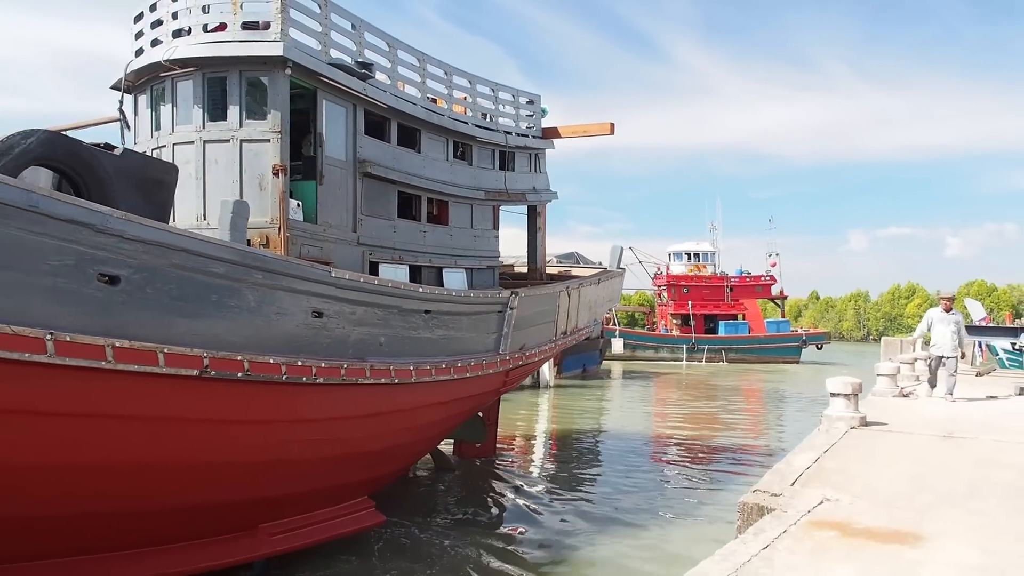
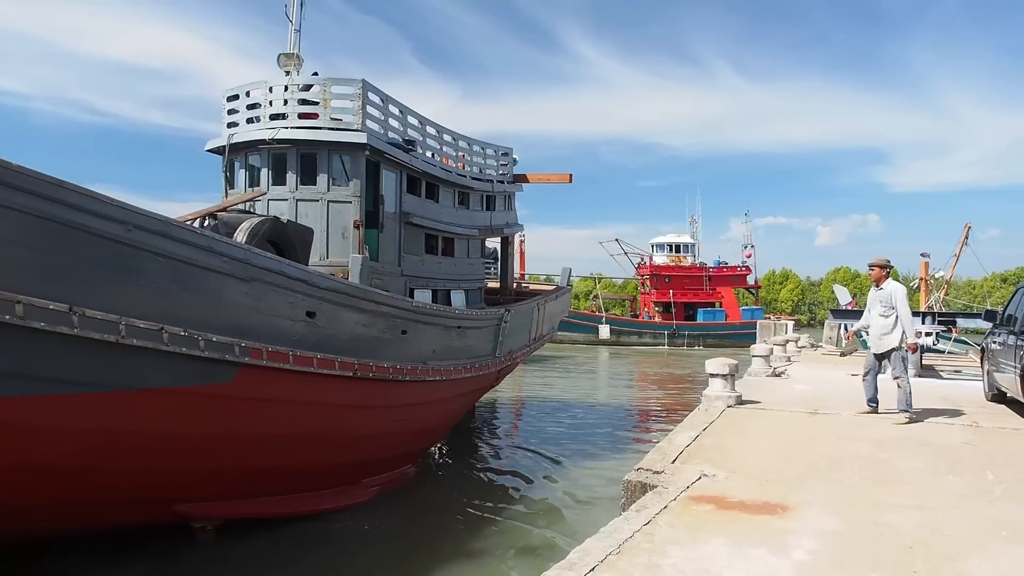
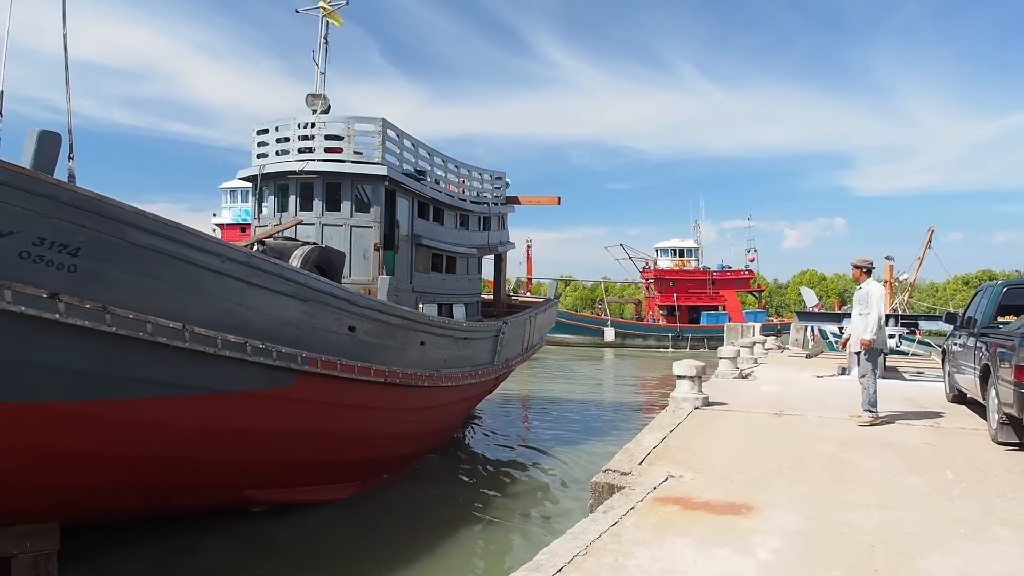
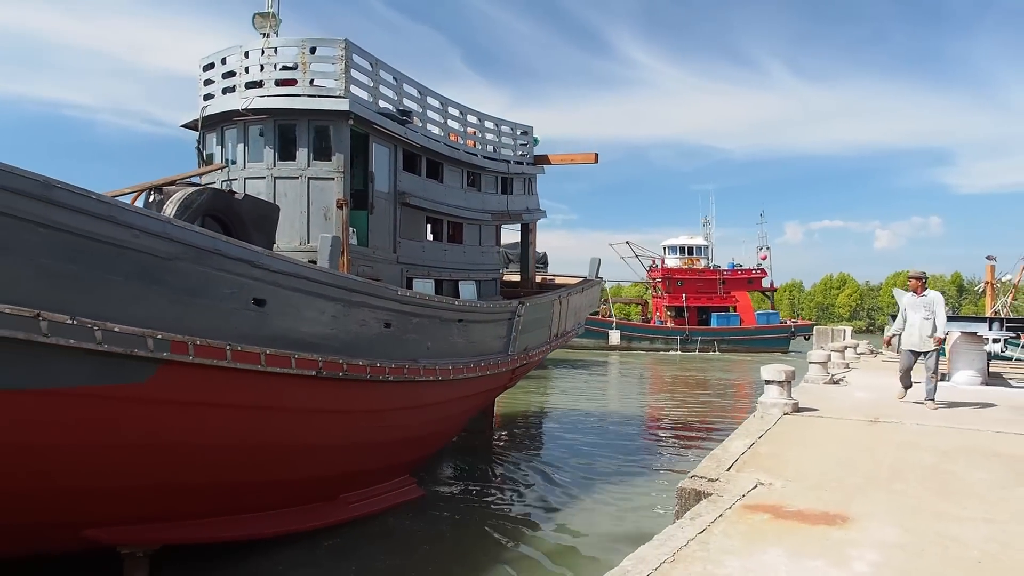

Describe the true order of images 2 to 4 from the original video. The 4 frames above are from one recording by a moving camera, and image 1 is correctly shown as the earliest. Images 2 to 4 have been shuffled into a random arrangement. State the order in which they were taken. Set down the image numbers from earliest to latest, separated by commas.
4, 2, 3
